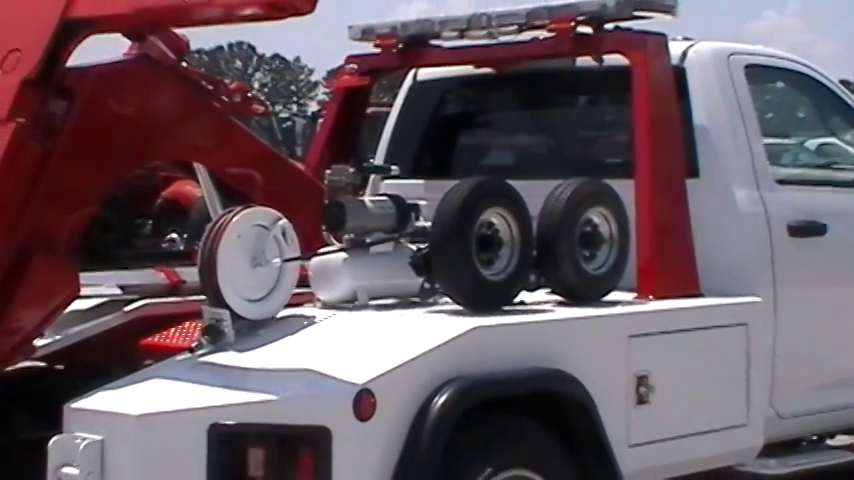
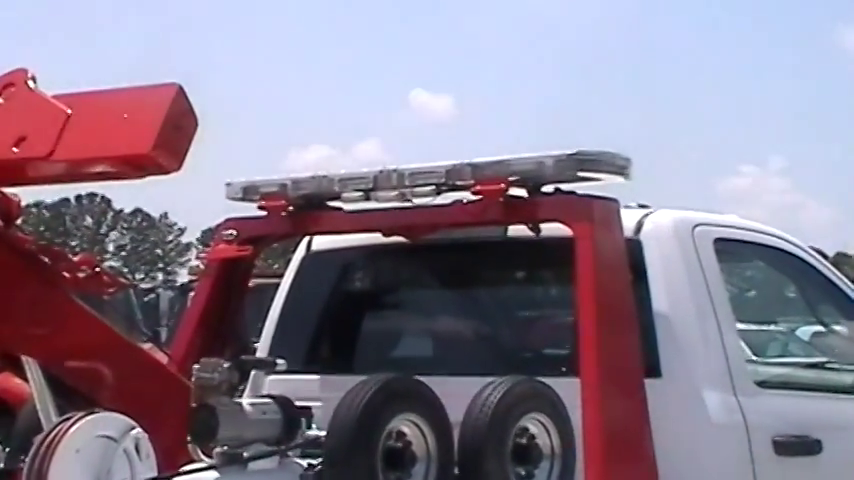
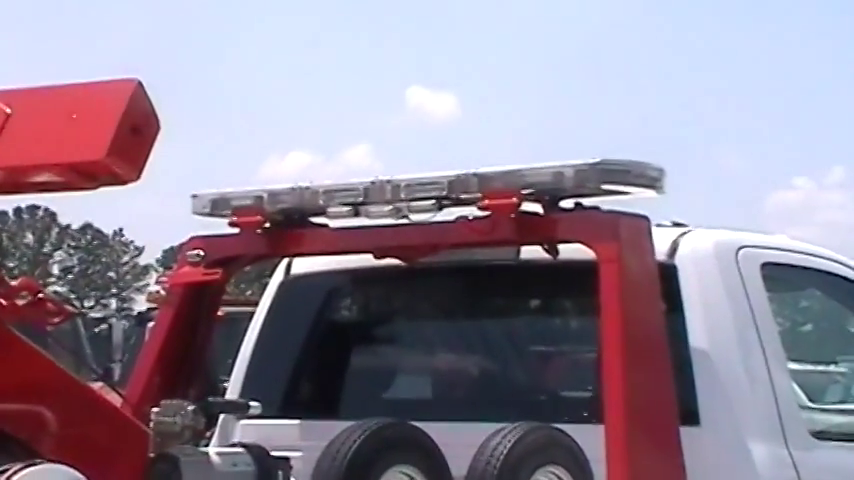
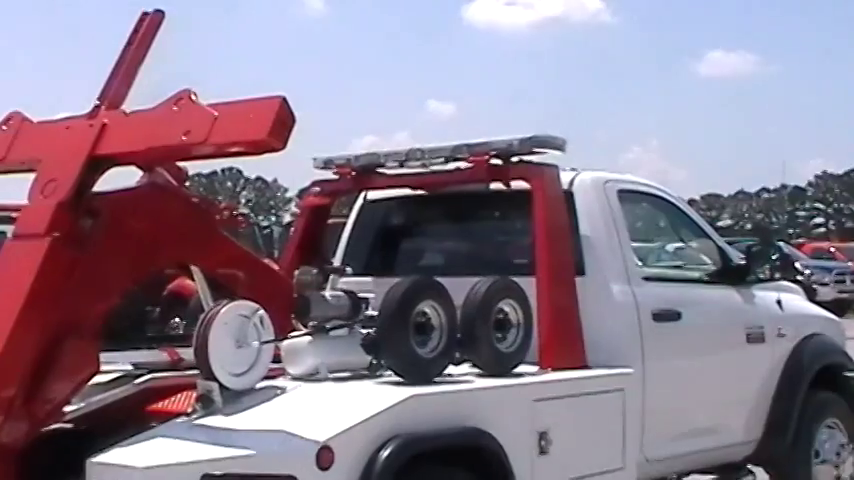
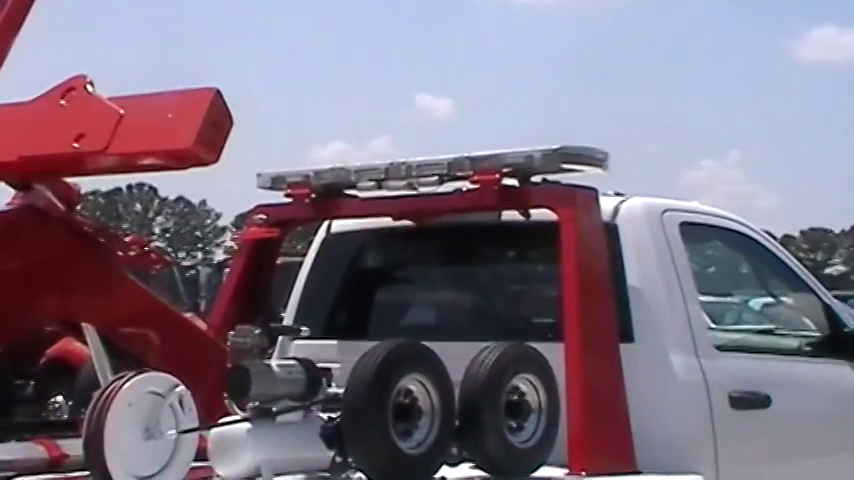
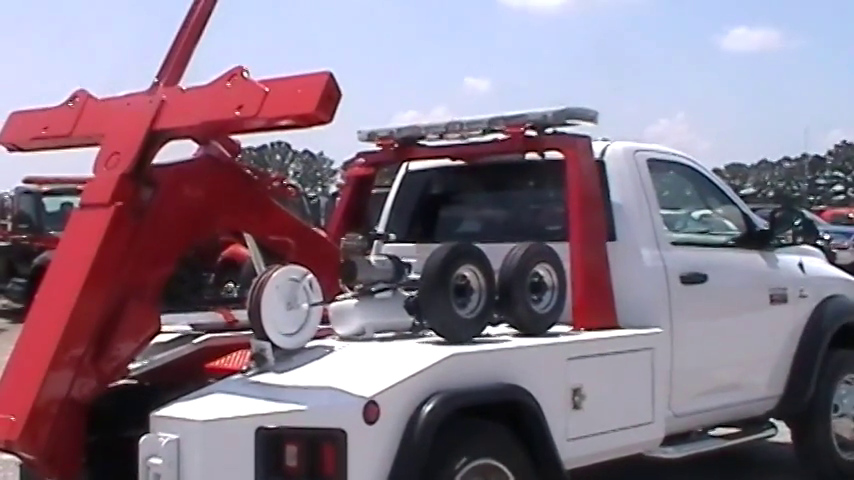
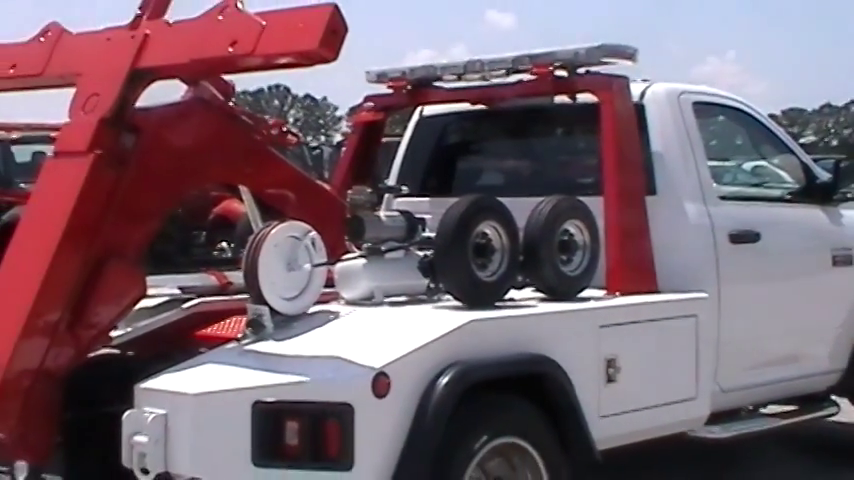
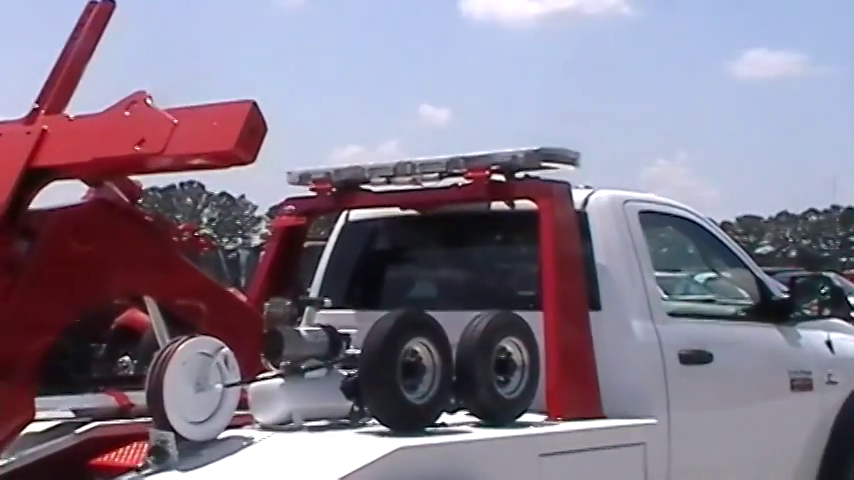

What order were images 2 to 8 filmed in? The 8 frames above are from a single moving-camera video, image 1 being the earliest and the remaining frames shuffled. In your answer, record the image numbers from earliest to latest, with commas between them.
7, 6, 4, 8, 5, 2, 3
